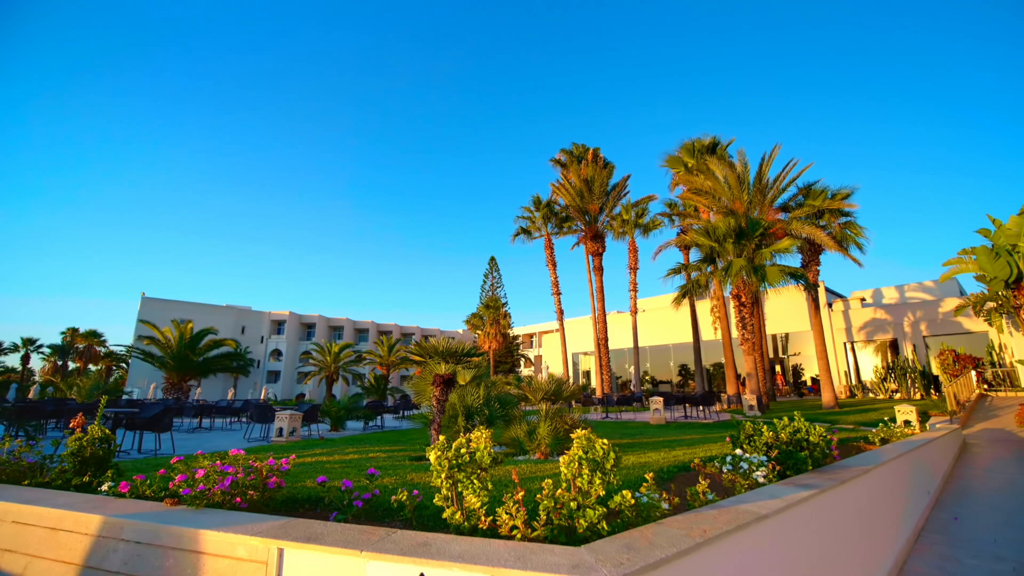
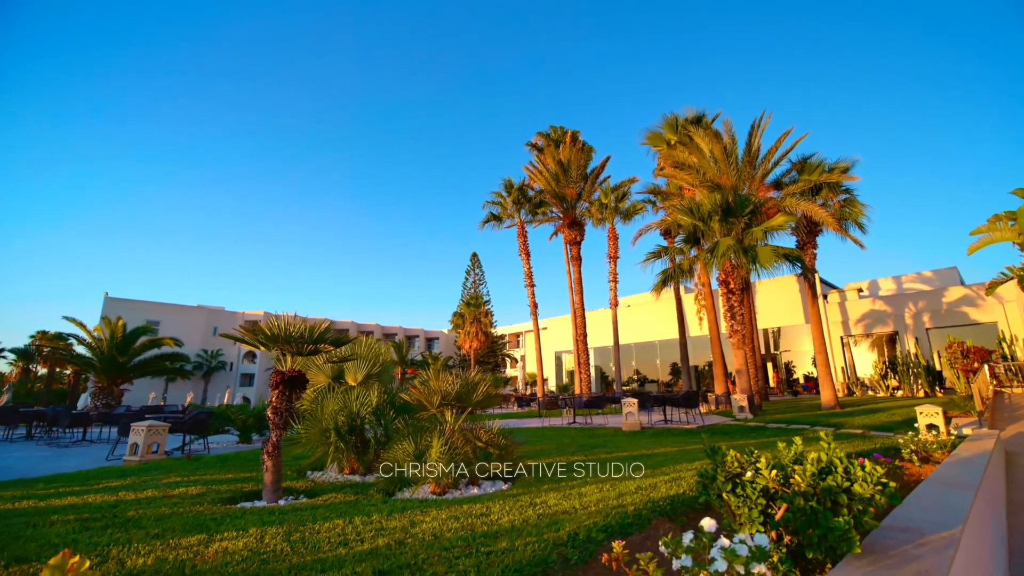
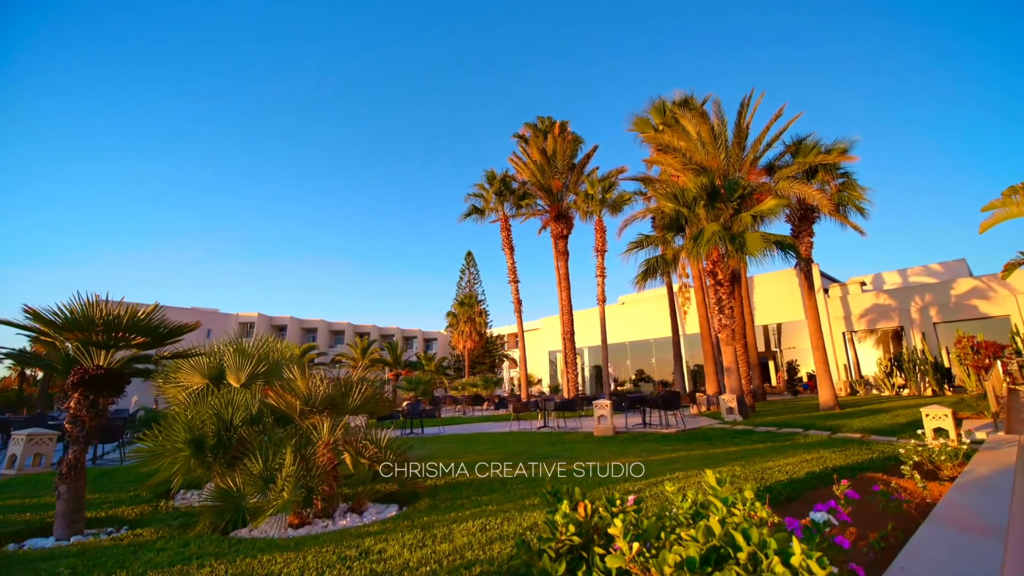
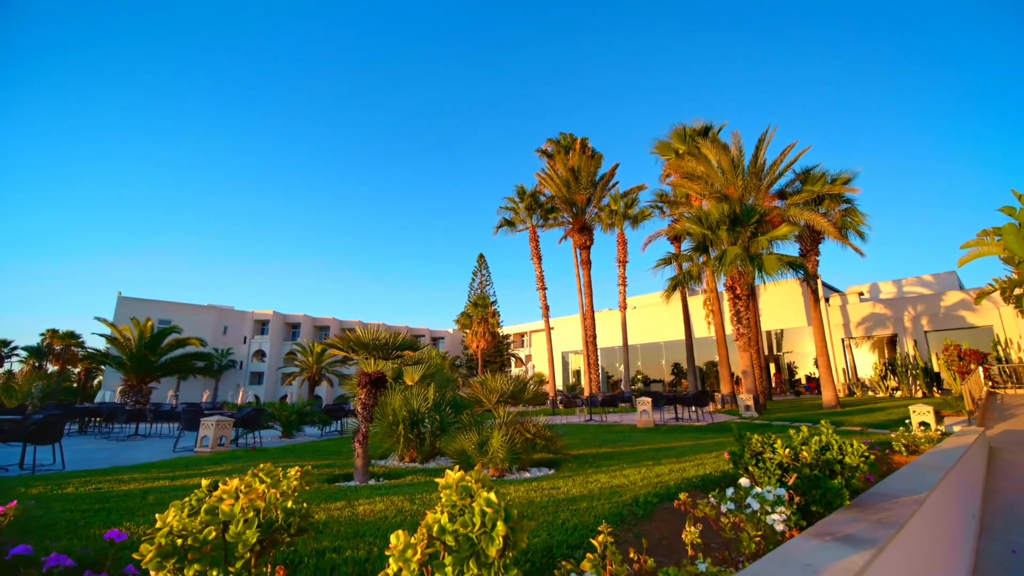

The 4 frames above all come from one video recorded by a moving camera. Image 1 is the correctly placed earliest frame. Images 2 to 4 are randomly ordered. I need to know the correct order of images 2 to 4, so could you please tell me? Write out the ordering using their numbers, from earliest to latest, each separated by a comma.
4, 2, 3
